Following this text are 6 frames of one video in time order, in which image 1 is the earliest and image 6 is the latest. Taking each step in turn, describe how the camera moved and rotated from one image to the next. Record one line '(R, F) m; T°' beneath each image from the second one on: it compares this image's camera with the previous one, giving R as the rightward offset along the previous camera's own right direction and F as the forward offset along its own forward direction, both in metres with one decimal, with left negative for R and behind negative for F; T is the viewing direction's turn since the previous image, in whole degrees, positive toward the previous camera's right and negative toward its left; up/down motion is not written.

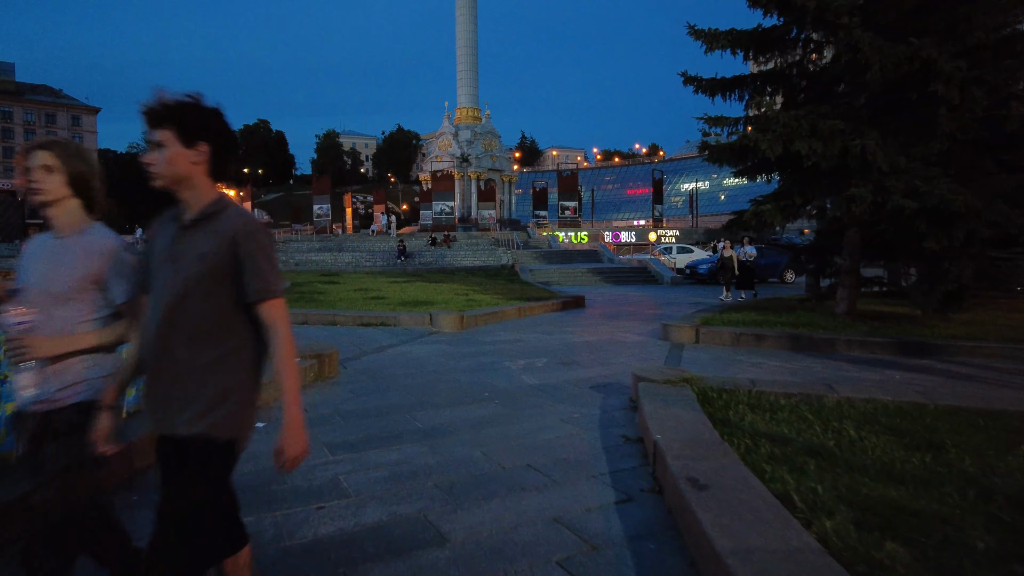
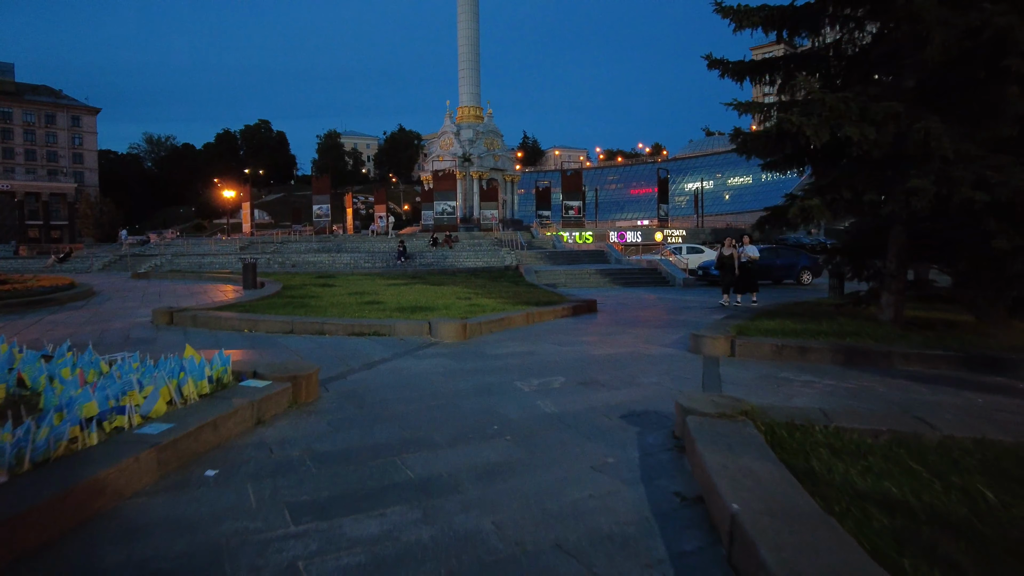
(-0.1, +1.1) m; 0°
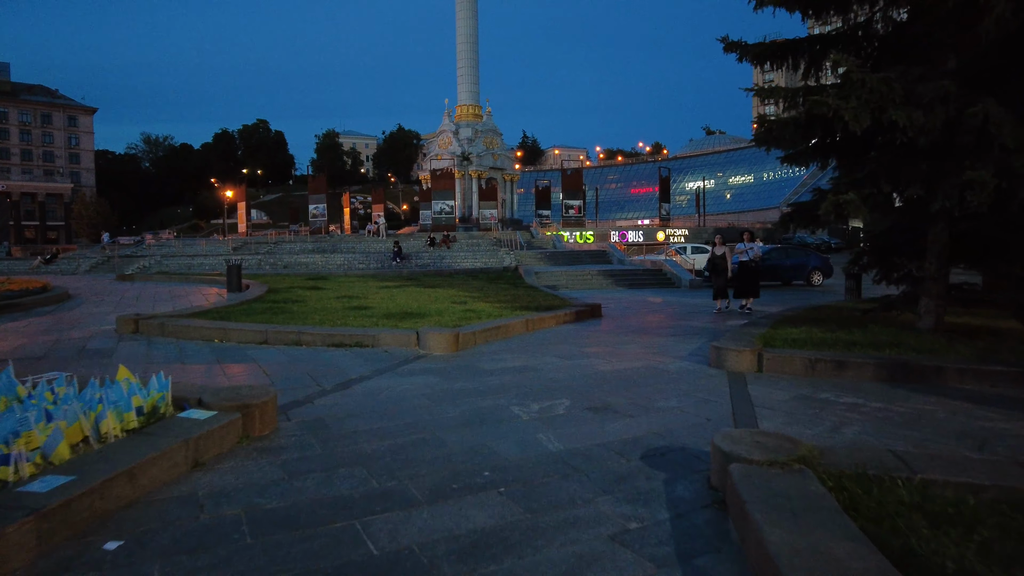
(0.0, +1.0) m; 0°
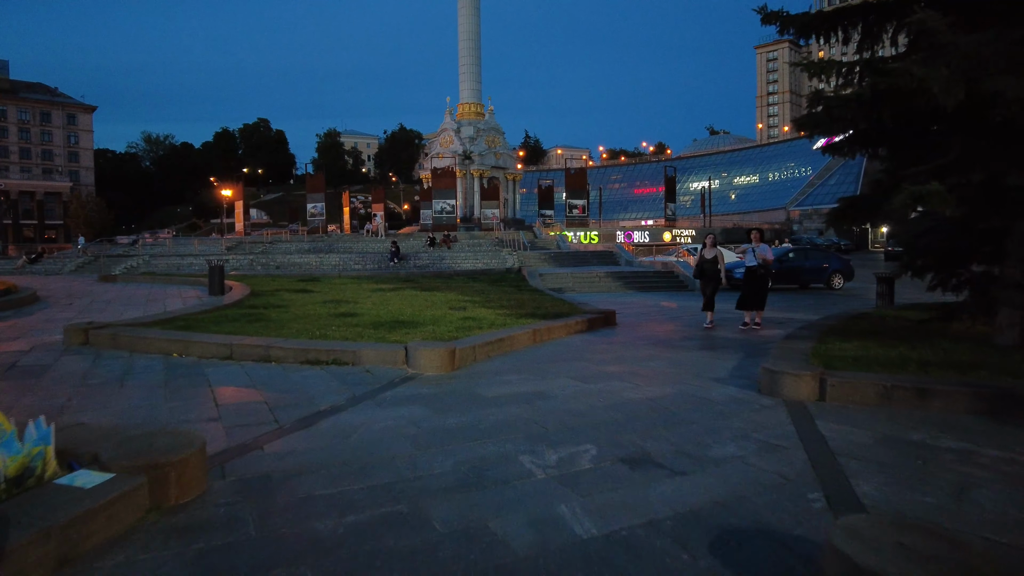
(-0.1, +1.3) m; 0°
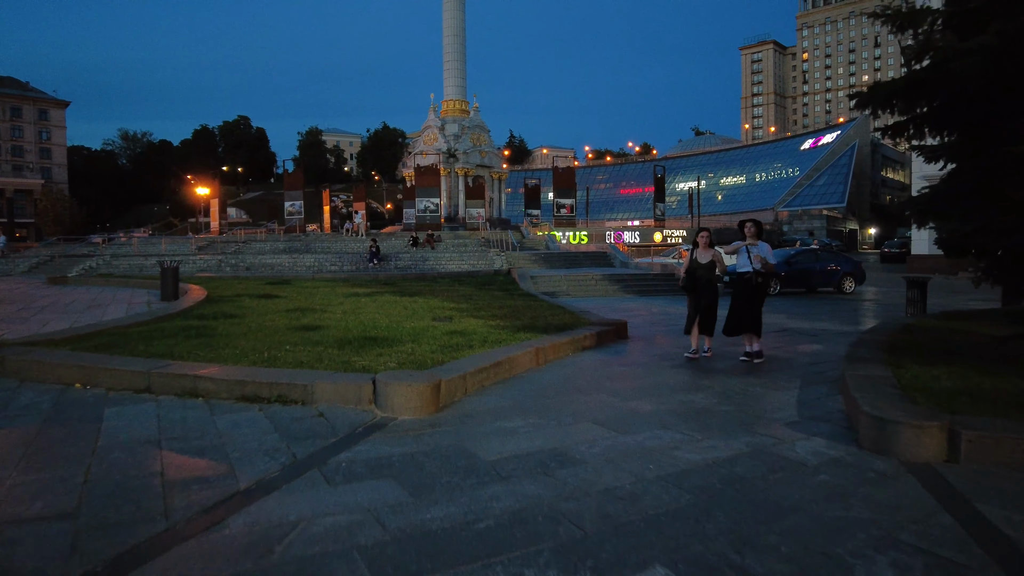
(-0.2, +1.8) m; +1°
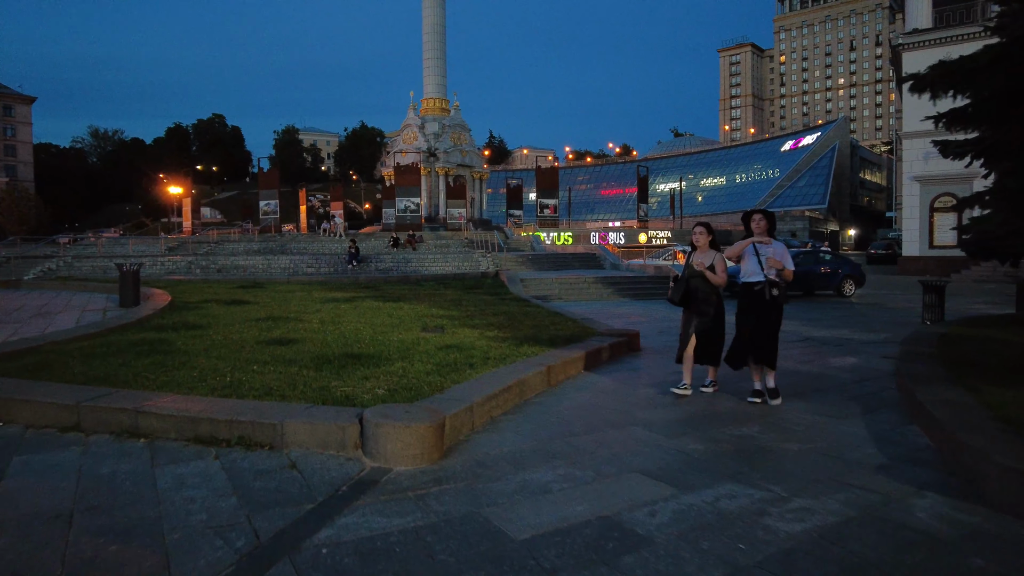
(-0.3, +1.1) m; +2°
